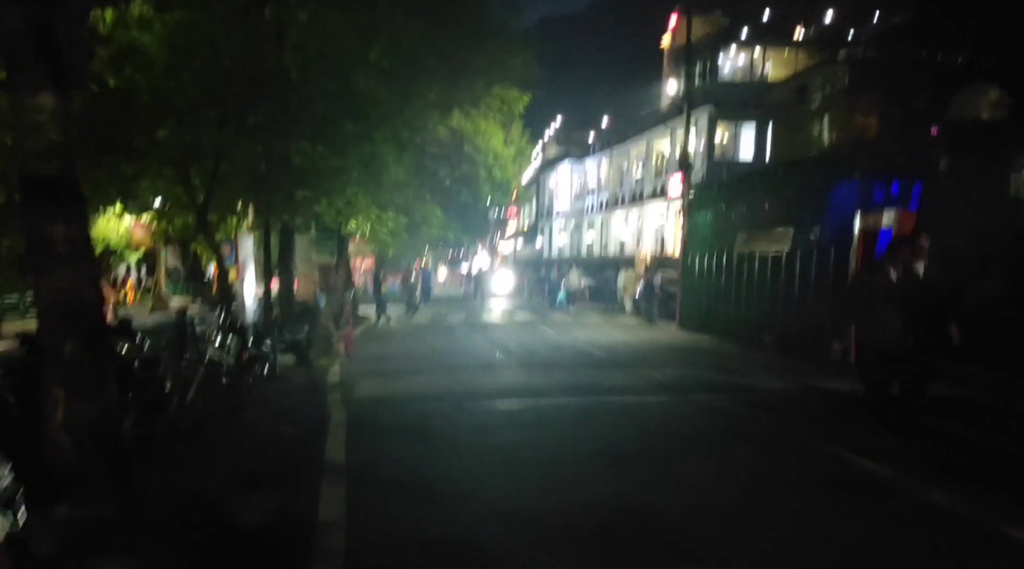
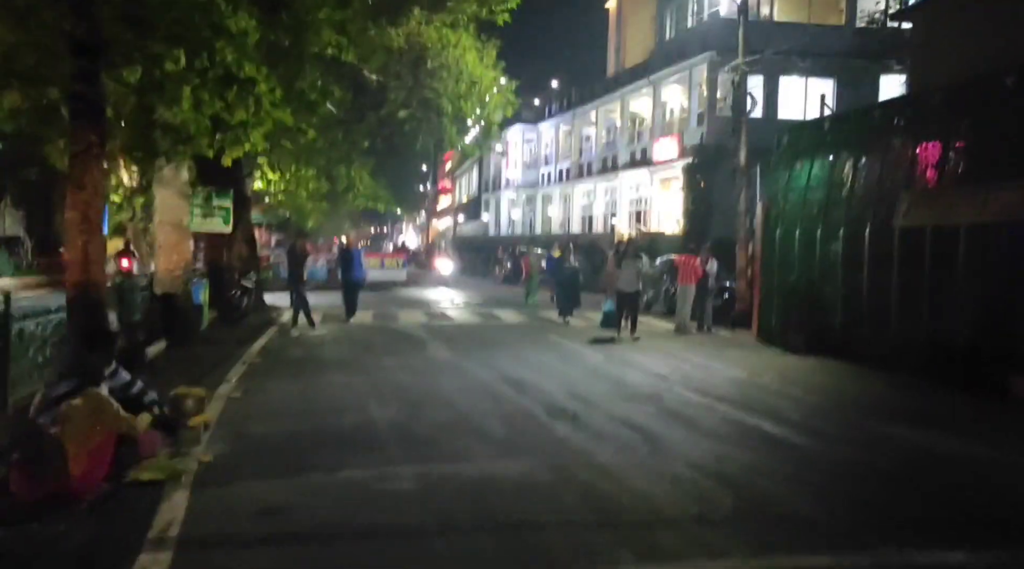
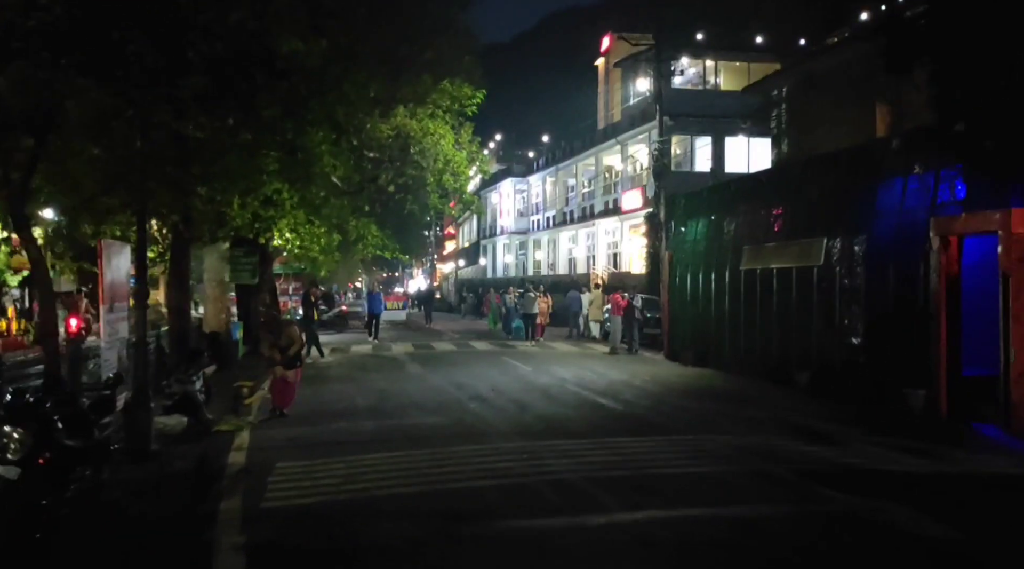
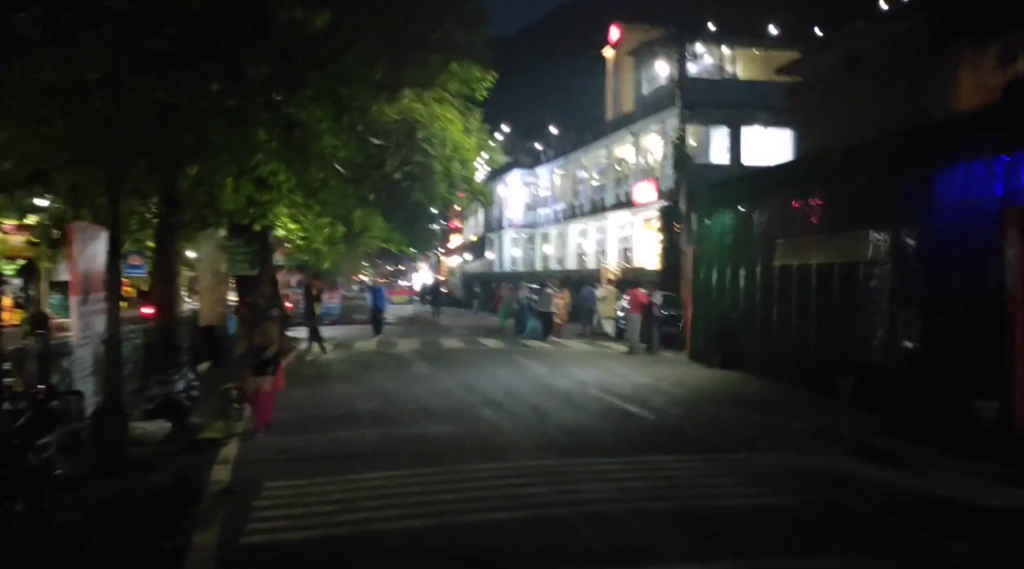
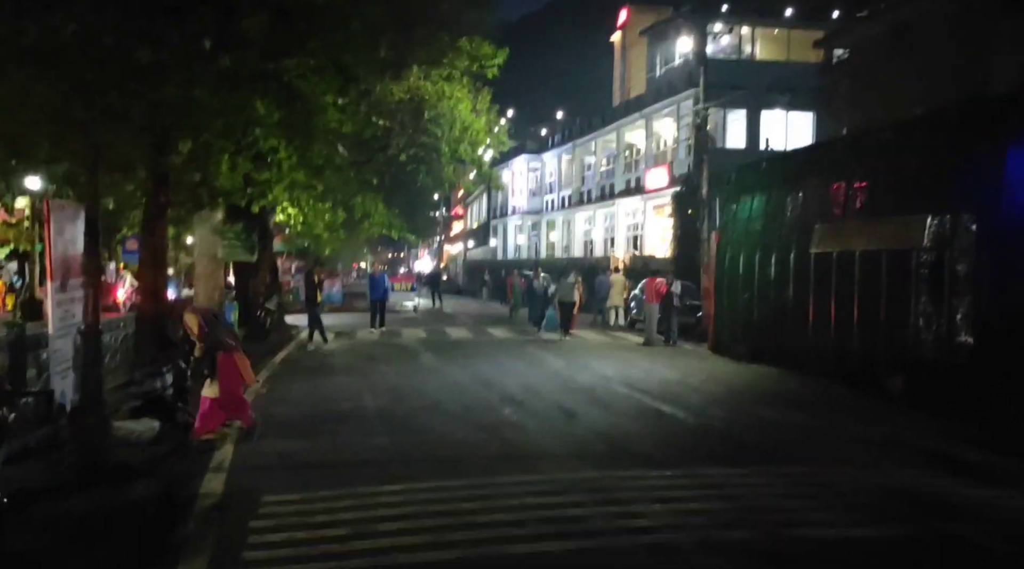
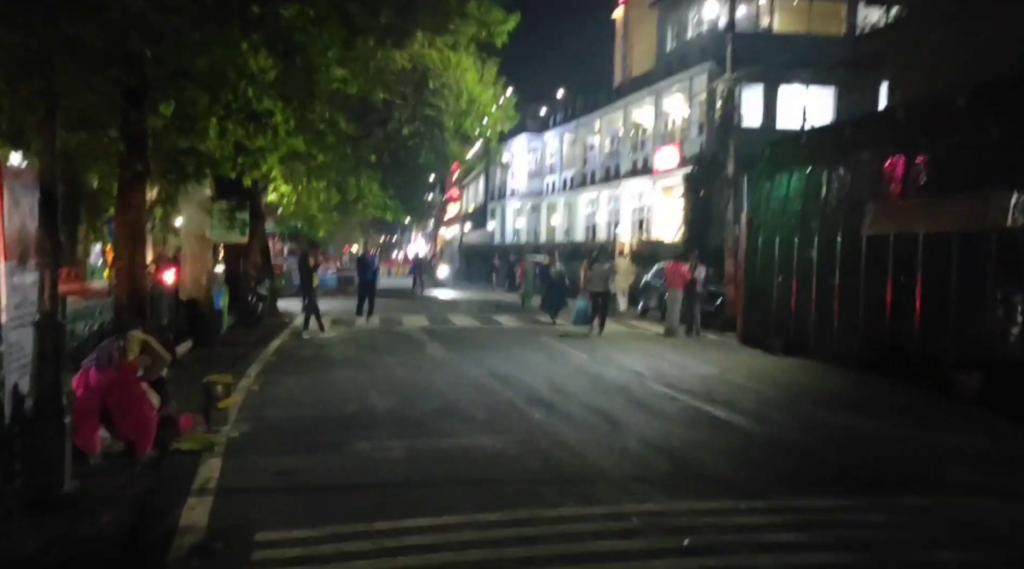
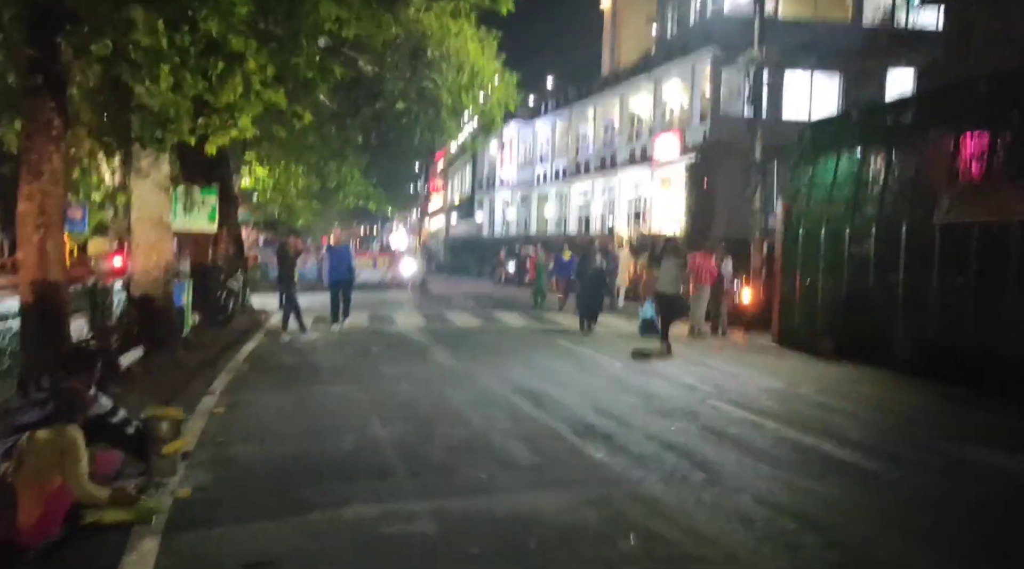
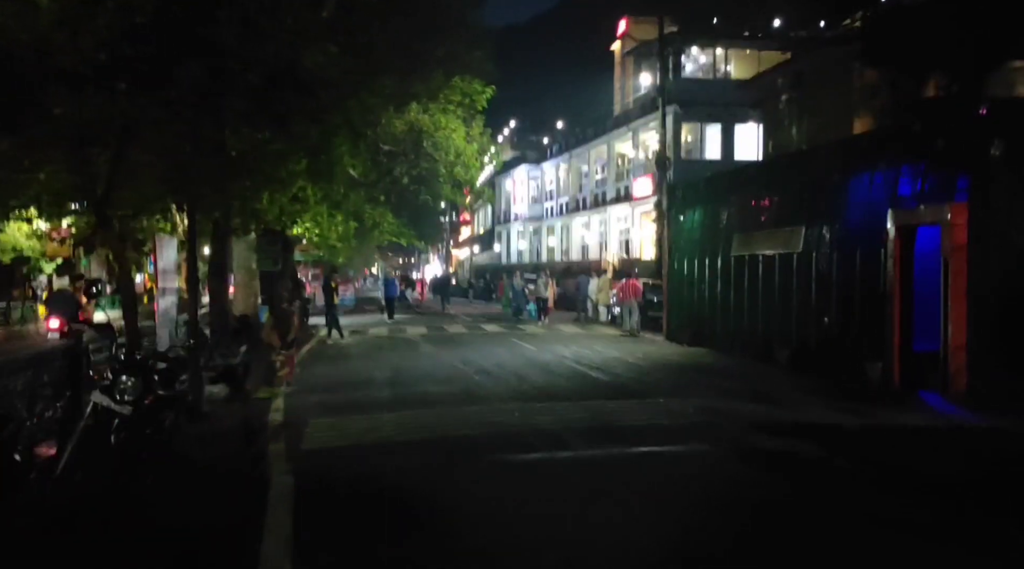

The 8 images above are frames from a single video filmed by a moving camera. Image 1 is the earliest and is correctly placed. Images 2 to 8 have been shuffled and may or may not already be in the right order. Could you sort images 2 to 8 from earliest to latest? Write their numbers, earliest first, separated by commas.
8, 3, 4, 5, 6, 2, 7
